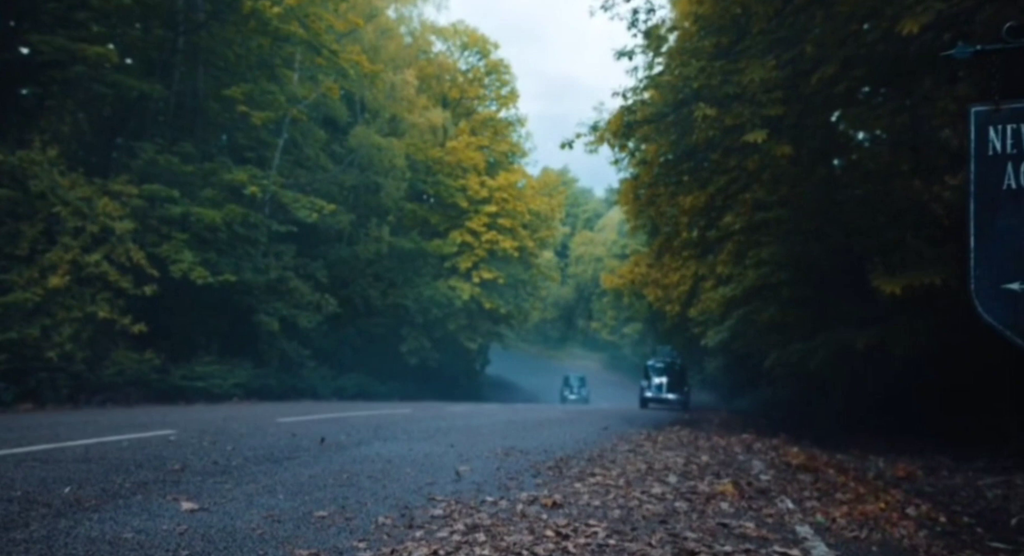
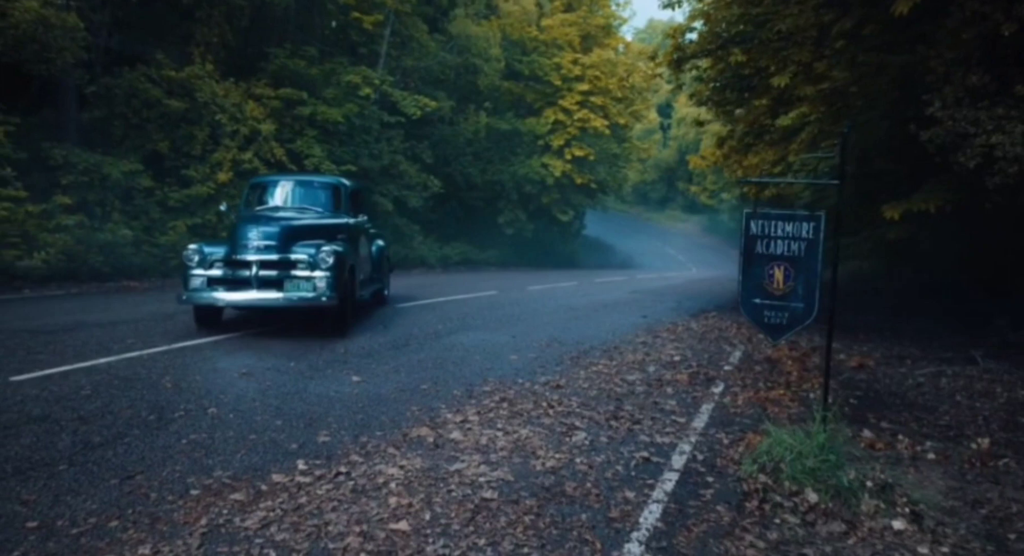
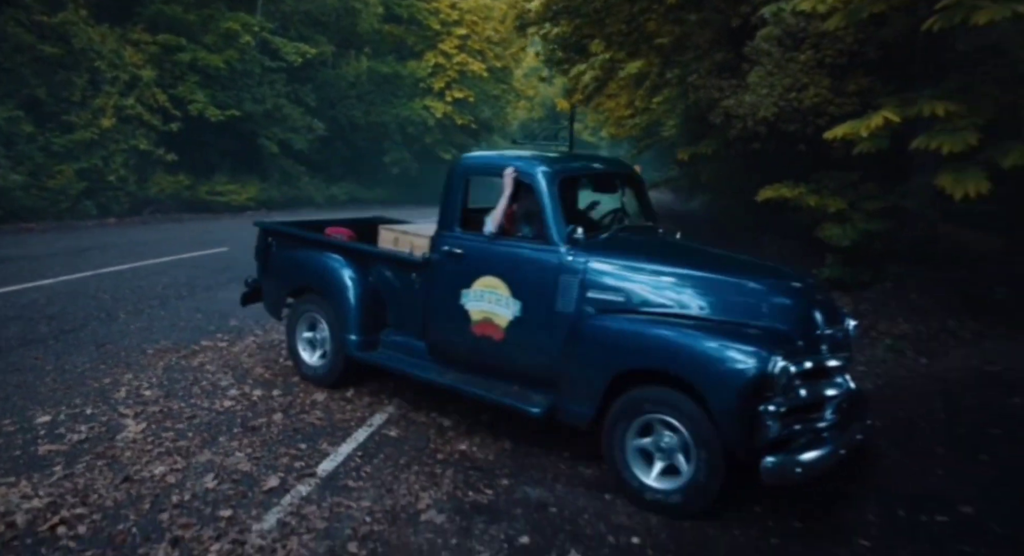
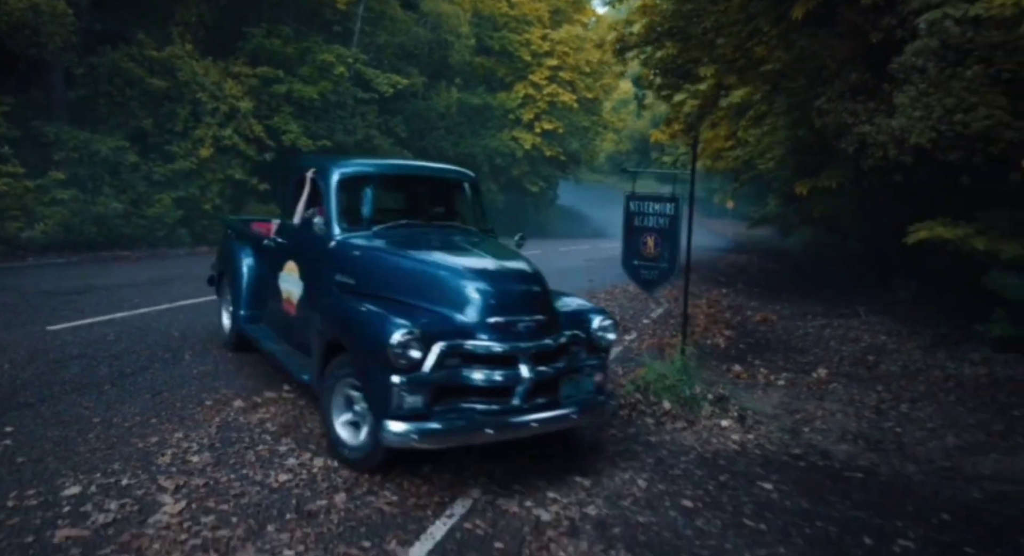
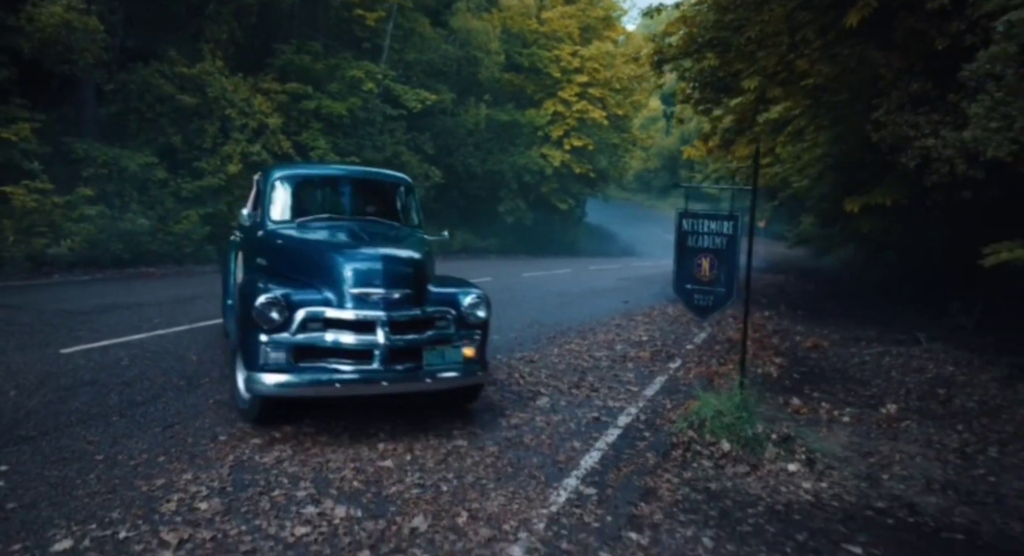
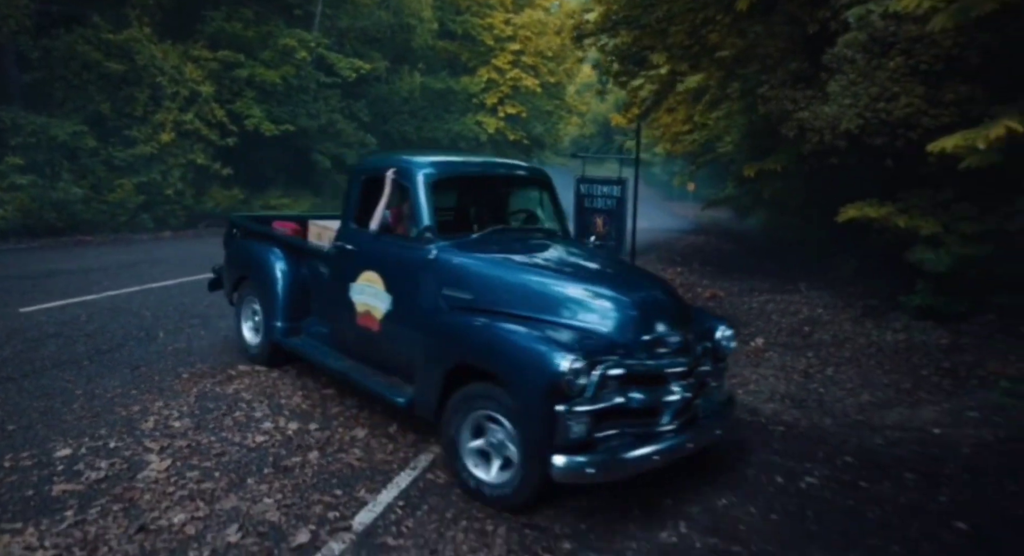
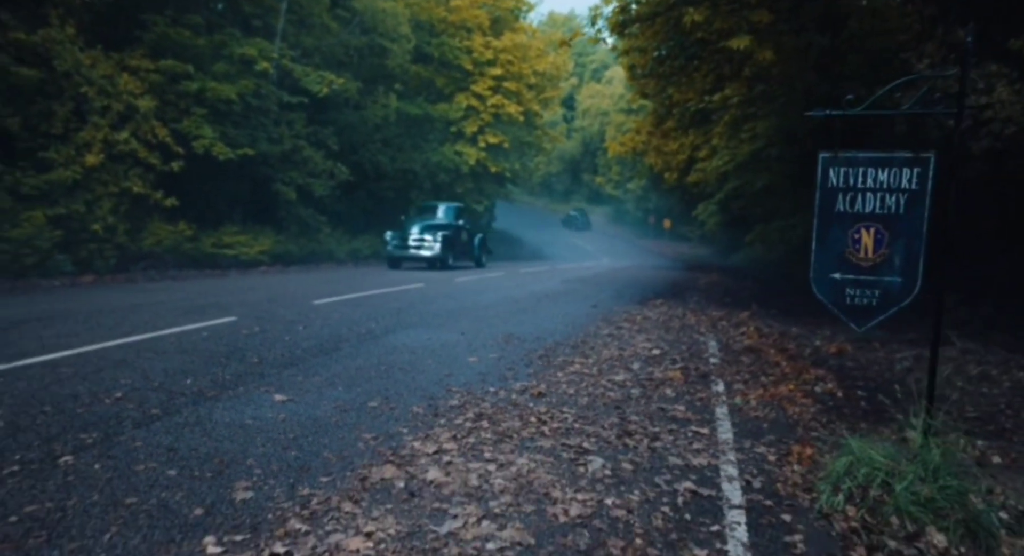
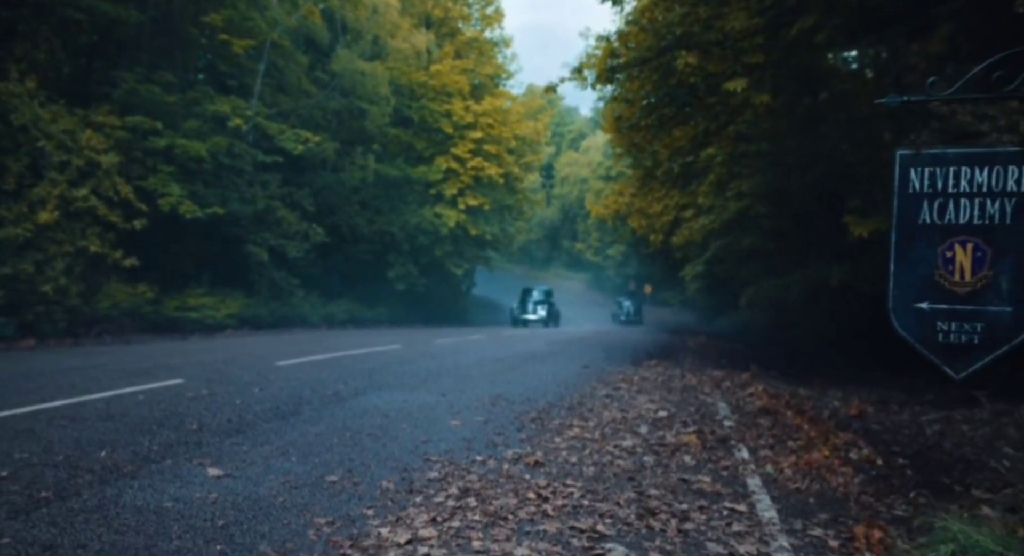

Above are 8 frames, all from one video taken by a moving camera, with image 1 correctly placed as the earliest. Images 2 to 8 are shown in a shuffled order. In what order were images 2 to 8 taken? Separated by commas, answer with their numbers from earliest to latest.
8, 7, 2, 5, 4, 6, 3
